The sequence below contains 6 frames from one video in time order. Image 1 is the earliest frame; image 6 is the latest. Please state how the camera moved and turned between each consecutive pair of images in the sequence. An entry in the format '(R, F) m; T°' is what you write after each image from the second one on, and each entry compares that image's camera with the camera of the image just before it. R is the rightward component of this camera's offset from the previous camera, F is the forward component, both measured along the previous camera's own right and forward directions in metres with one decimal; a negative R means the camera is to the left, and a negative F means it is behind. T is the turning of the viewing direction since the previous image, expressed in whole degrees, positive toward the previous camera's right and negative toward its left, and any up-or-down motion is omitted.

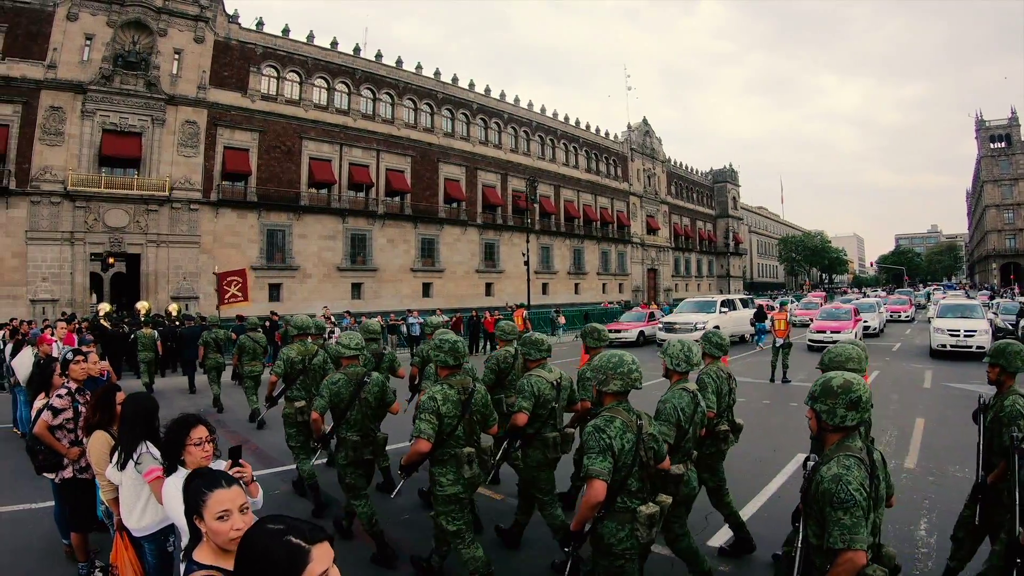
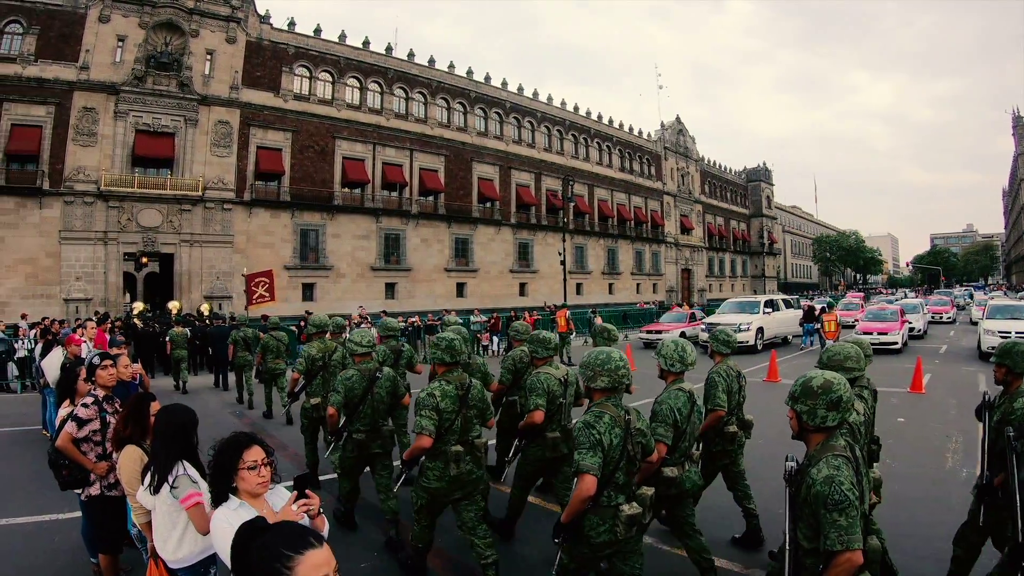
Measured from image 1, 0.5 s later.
(+0.1, +0.7) m; -4°
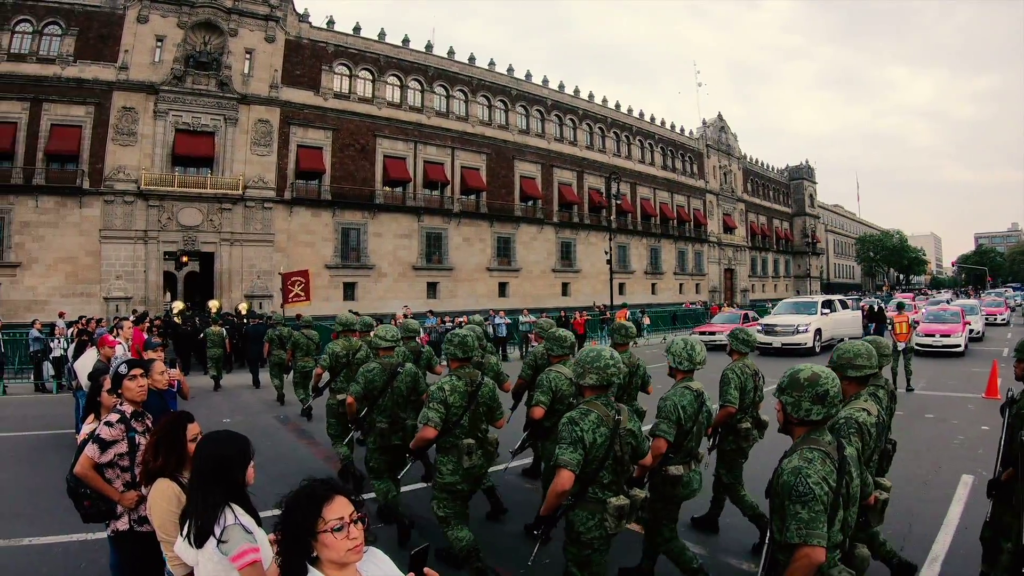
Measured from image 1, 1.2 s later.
(+0.1, +0.9) m; -5°
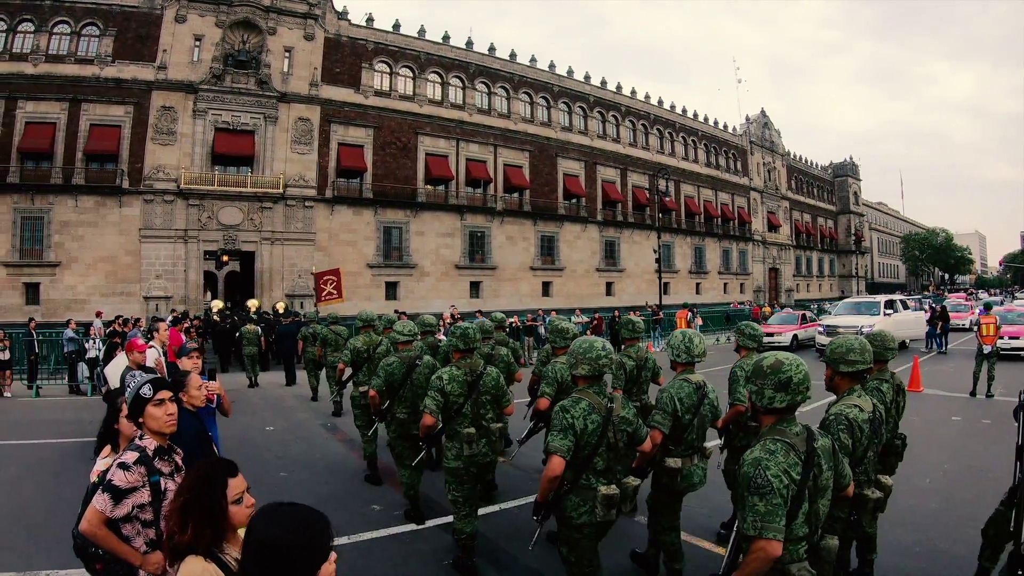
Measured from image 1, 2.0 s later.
(+0.1, +0.9) m; -5°
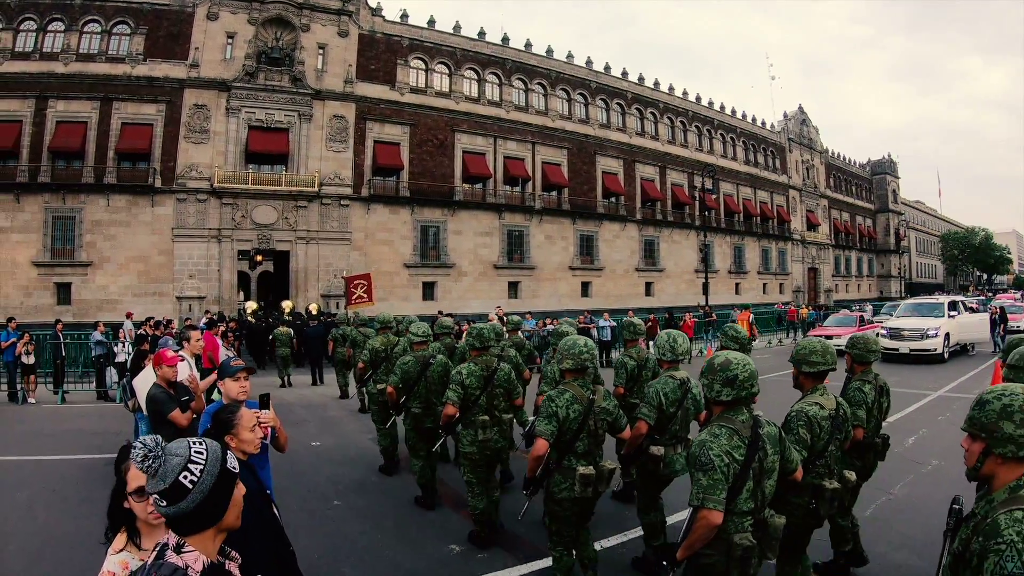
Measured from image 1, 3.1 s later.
(-0.2, +0.9) m; -4°
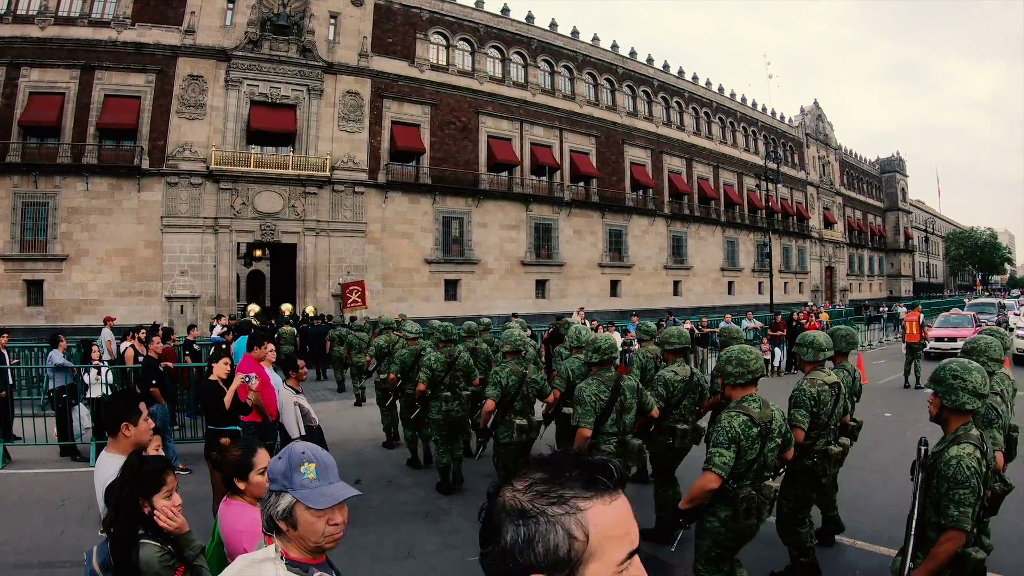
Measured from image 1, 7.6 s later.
(-0.7, +2.1) m; -1°
